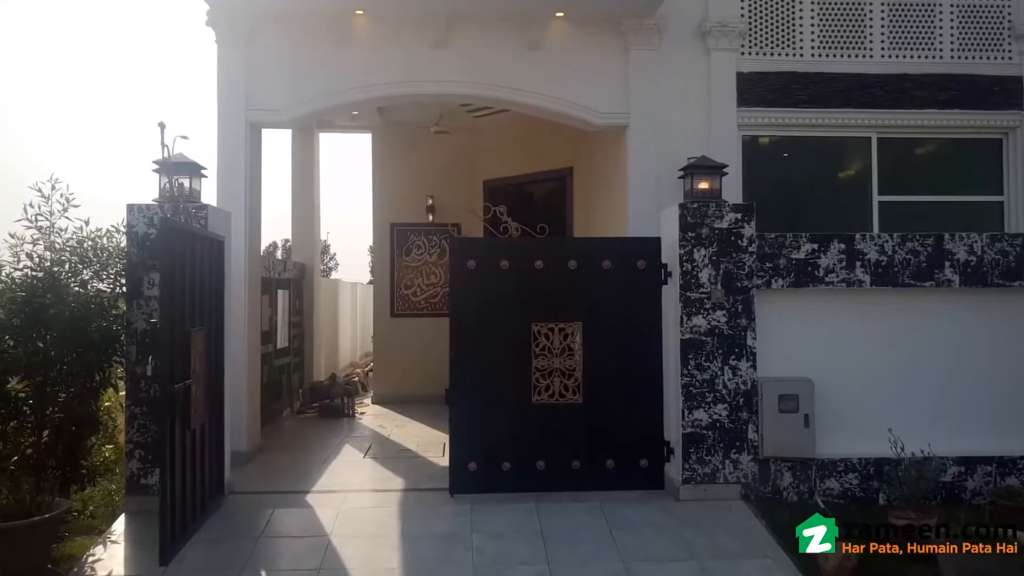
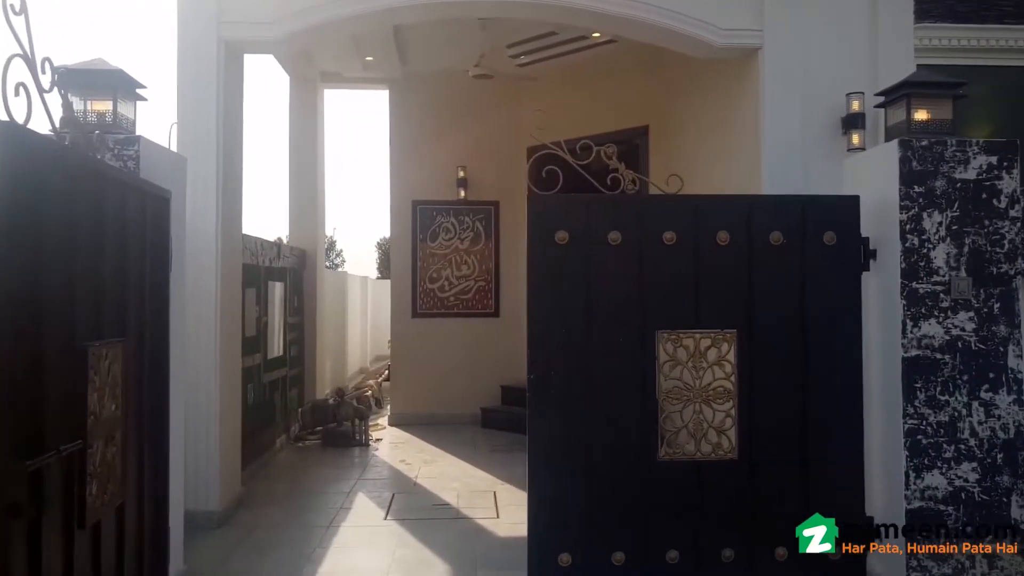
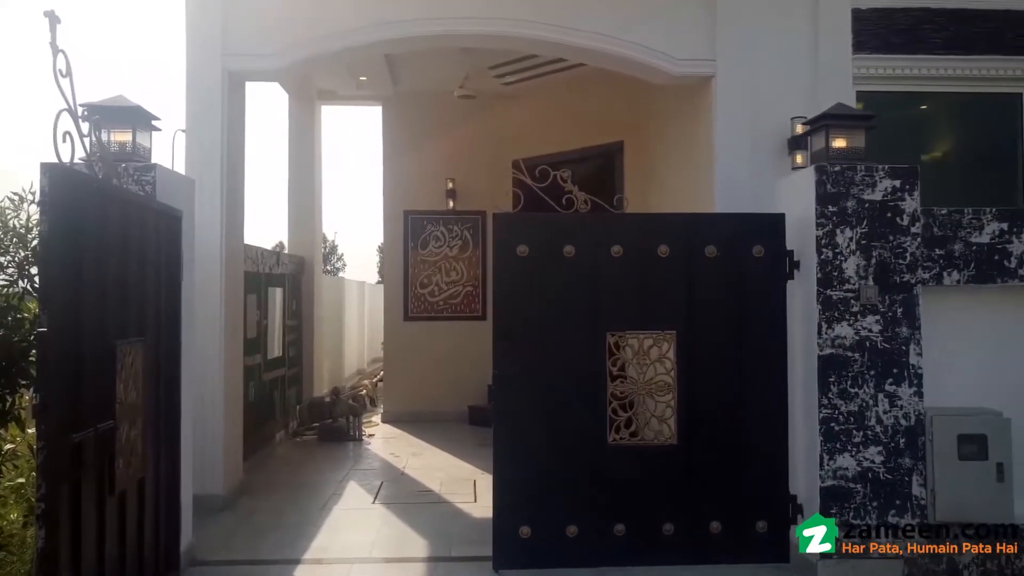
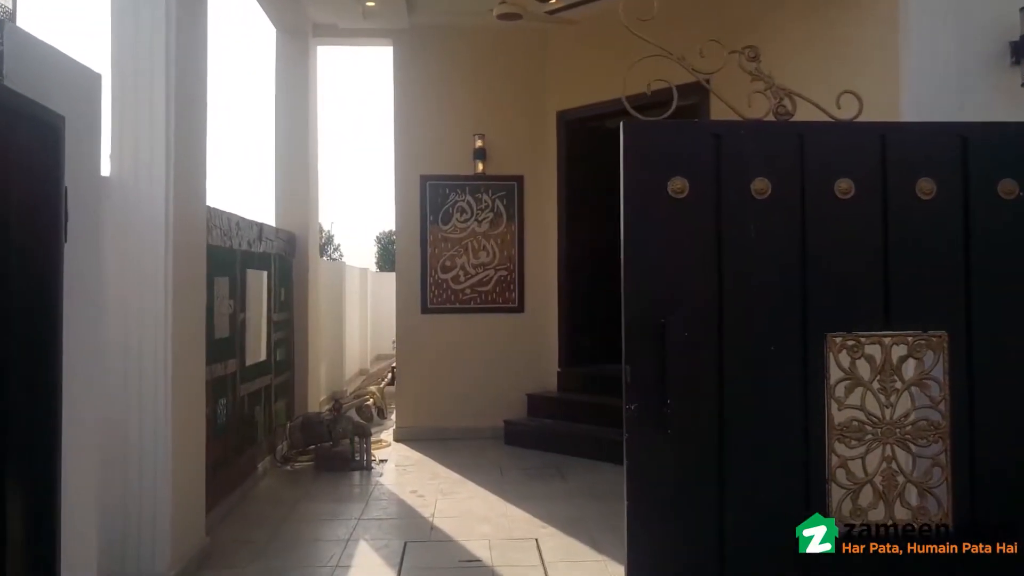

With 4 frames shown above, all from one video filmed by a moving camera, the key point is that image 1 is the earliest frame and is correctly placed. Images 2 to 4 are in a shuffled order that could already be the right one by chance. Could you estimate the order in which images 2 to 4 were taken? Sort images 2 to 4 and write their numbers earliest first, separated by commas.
3, 2, 4
